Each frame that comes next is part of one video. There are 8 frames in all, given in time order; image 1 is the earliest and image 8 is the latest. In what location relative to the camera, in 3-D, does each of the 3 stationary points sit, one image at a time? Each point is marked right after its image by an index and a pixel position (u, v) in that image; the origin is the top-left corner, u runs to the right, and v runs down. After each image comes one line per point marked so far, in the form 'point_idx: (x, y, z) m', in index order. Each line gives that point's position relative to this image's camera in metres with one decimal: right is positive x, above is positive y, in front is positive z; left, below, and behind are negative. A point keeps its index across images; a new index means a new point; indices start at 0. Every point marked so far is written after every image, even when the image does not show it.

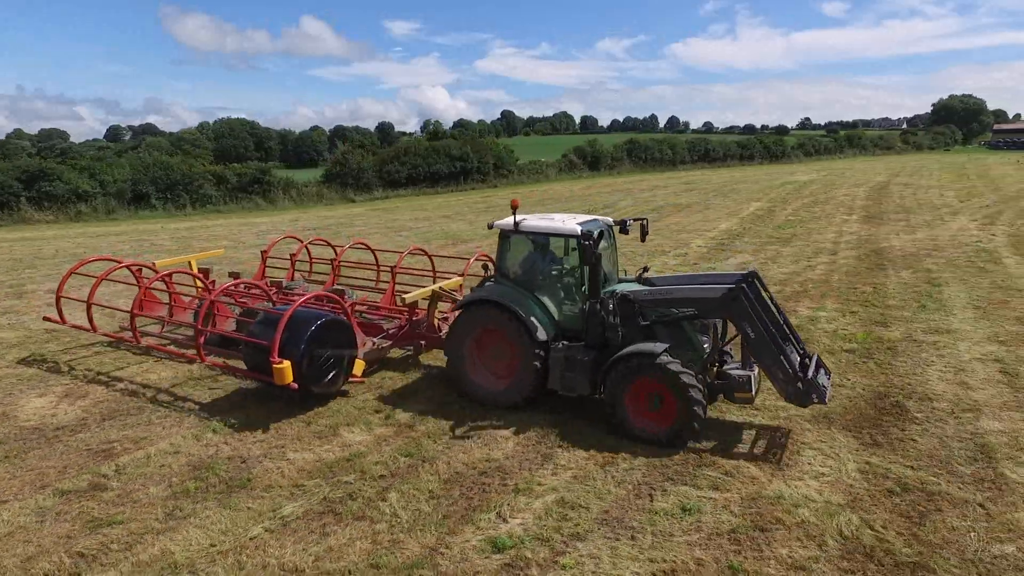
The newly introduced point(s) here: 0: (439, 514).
0: (-0.5, -1.3, +3.7) m
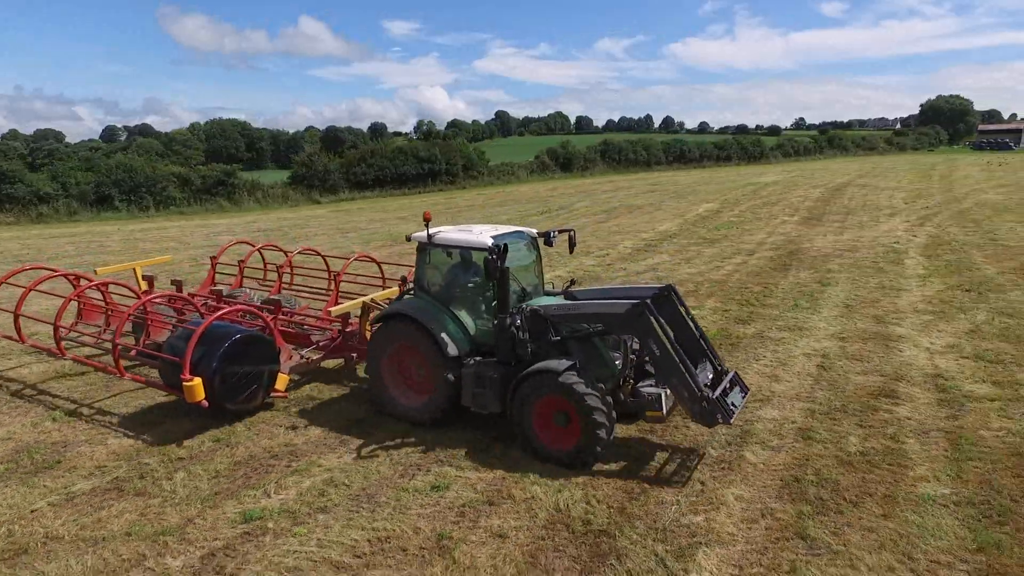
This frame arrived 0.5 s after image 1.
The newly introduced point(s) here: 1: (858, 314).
0: (-2.0, -1.3, +4.1) m
1: (+4.6, -0.3, +8.4) m
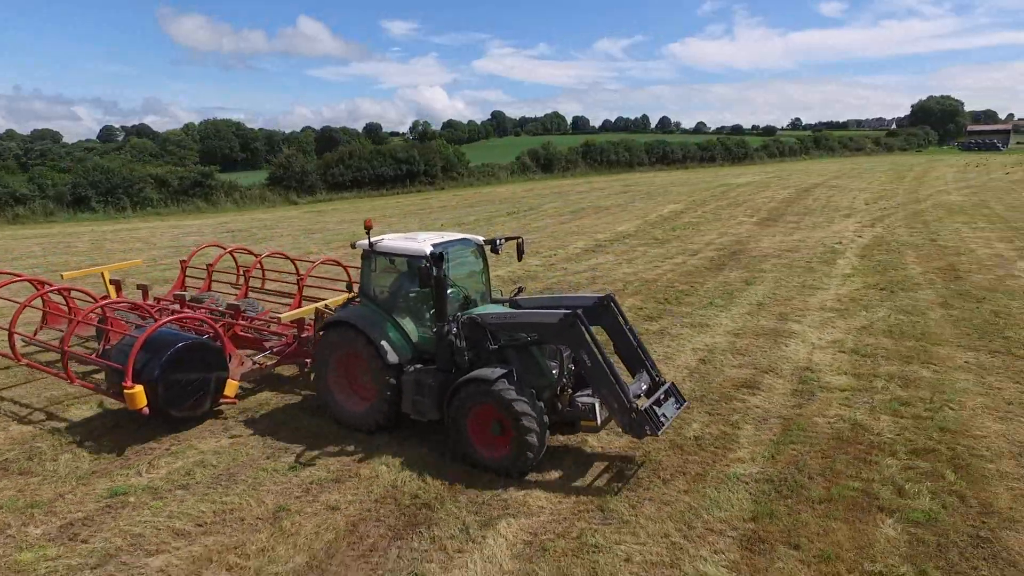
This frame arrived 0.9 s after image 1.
0: (-3.1, -1.3, +4.5) m
1: (+3.6, -0.3, +8.8) m
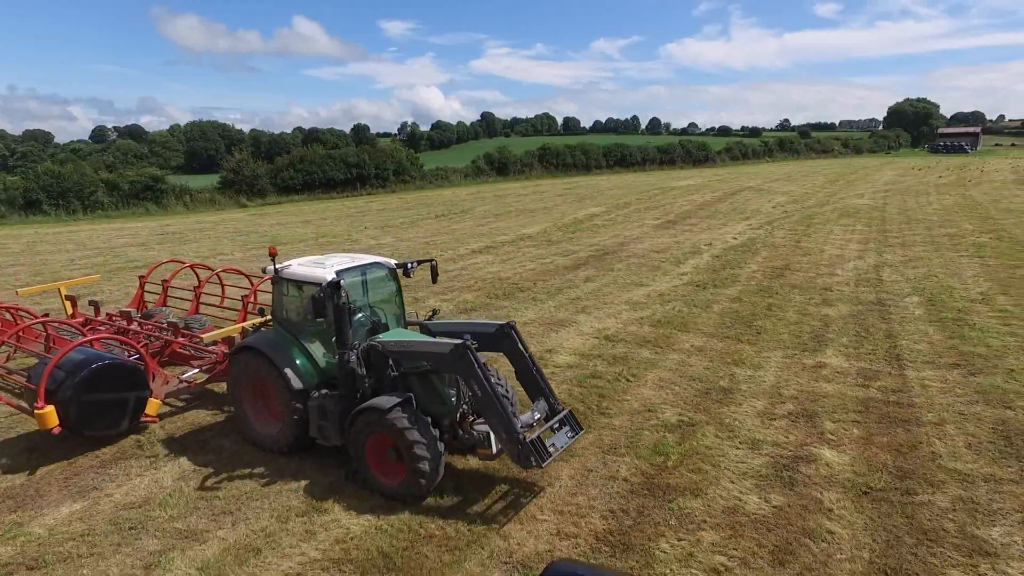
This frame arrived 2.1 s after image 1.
0: (-5.6, -1.2, +5.8) m
1: (+1.0, -0.3, +10.0) m
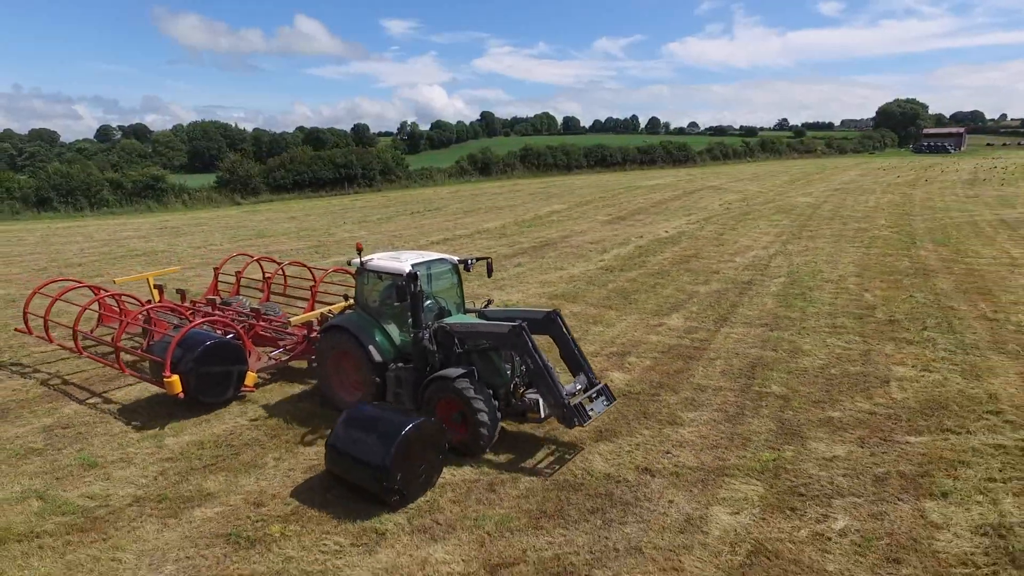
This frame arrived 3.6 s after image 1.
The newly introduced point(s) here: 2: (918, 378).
0: (-7.0, -0.9, +7.9) m
1: (-0.3, +0.1, +12.1) m
2: (+4.6, -1.0, +7.0) m
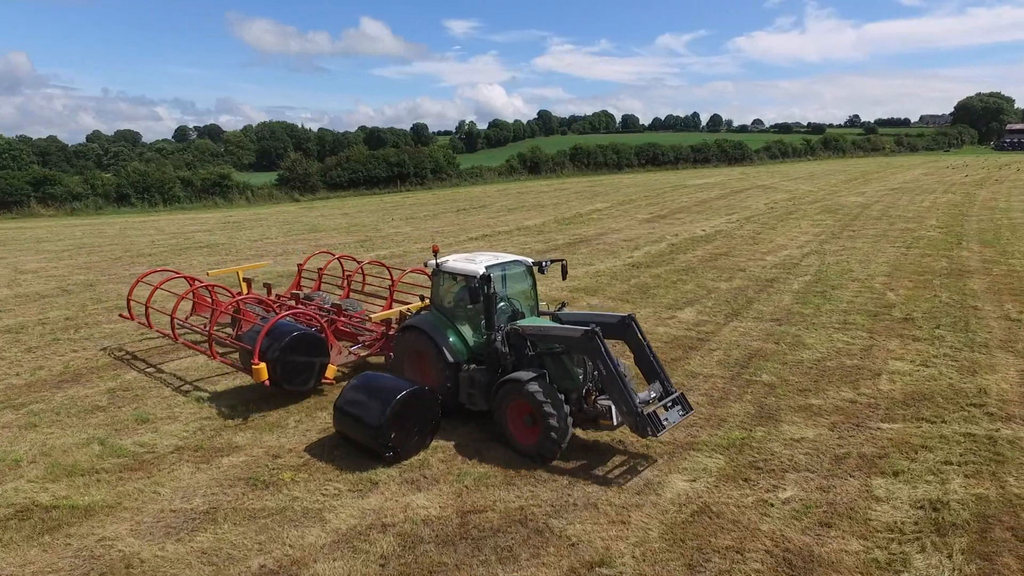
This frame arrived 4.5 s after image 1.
0: (-6.8, -0.6, +9.1) m
1: (+0.2, +0.2, +12.7) m
2: (+4.6, -1.0, +7.2) m
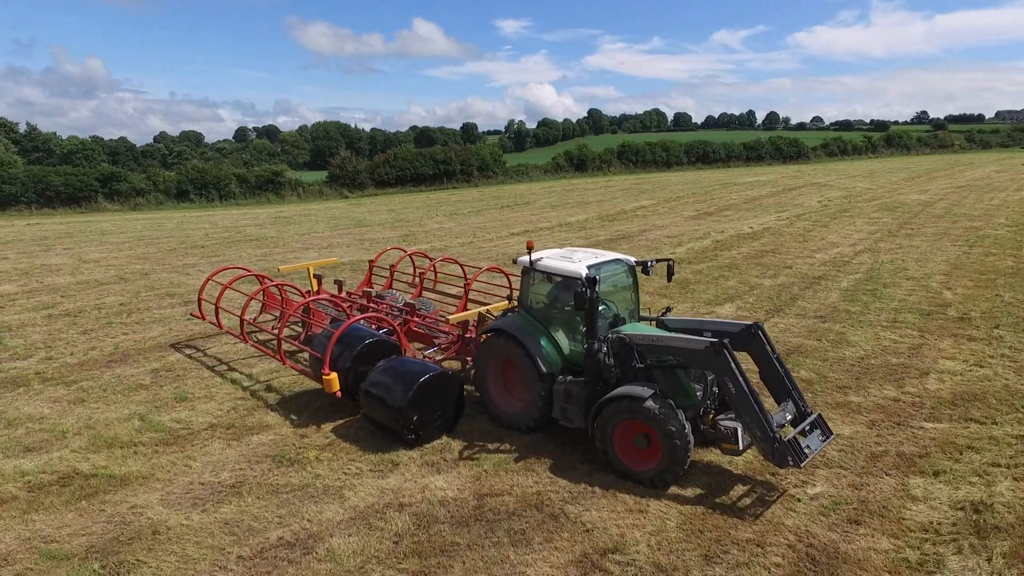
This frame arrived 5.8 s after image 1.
0: (-6.3, -0.4, +9.6) m
1: (+1.0, +0.3, +12.7) m
2: (+4.9, -0.9, +6.8) m
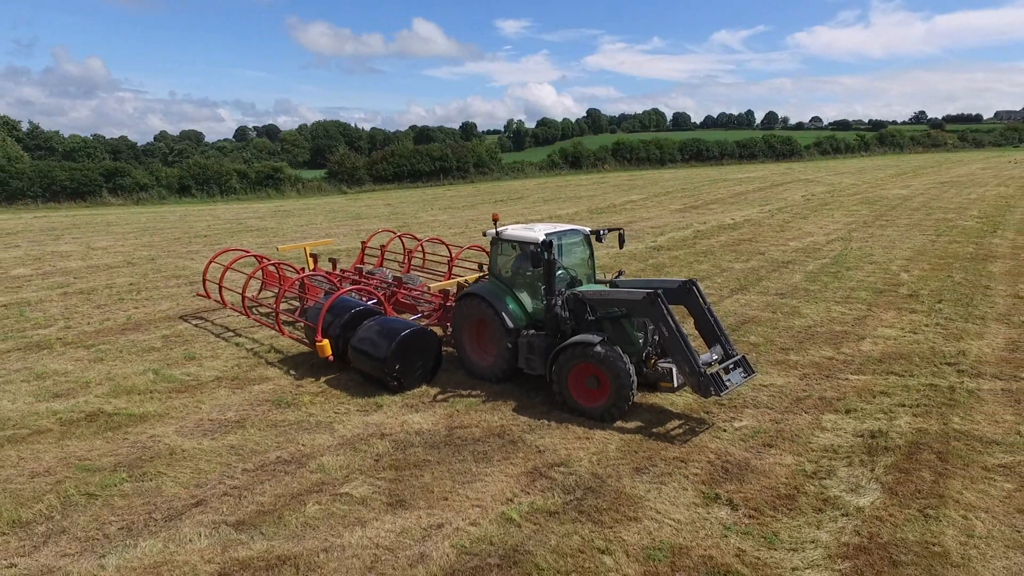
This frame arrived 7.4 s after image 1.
0: (-6.6, -0.1, +10.3) m
1: (+0.7, +0.7, +13.4) m
2: (+4.7, -0.6, +7.5) m
